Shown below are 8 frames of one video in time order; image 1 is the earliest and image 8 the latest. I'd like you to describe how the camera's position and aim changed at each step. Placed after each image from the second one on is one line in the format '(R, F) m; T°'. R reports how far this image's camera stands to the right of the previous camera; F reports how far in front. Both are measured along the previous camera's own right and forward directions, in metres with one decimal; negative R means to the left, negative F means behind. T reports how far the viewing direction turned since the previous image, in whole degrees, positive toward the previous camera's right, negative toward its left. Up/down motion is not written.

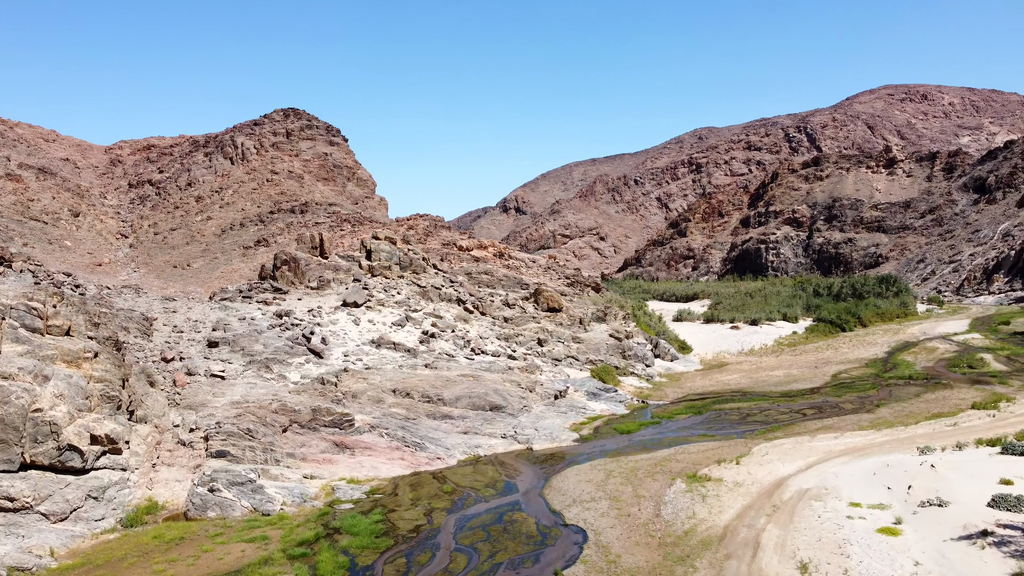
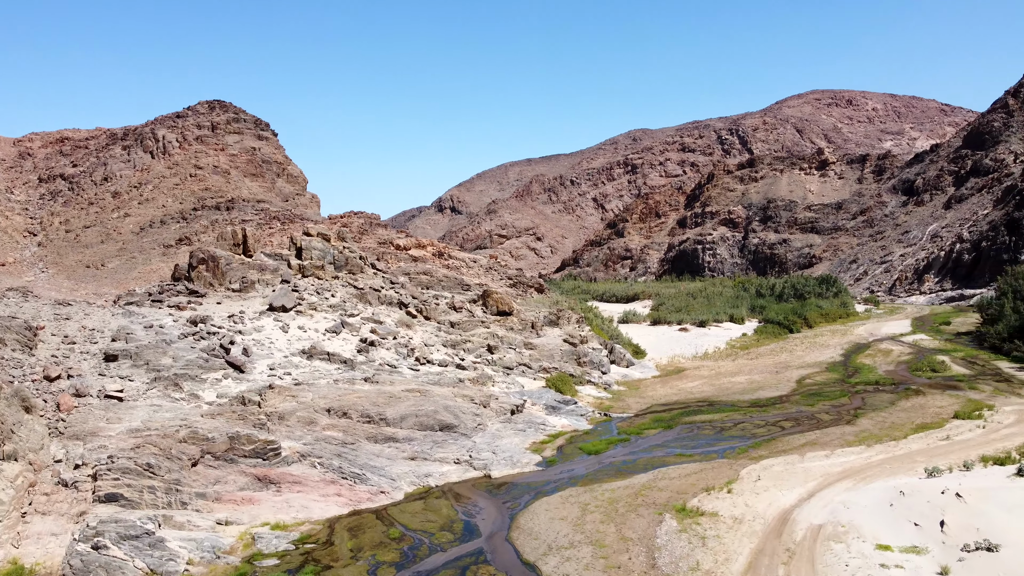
(-0.3, +1.7) m; +5°
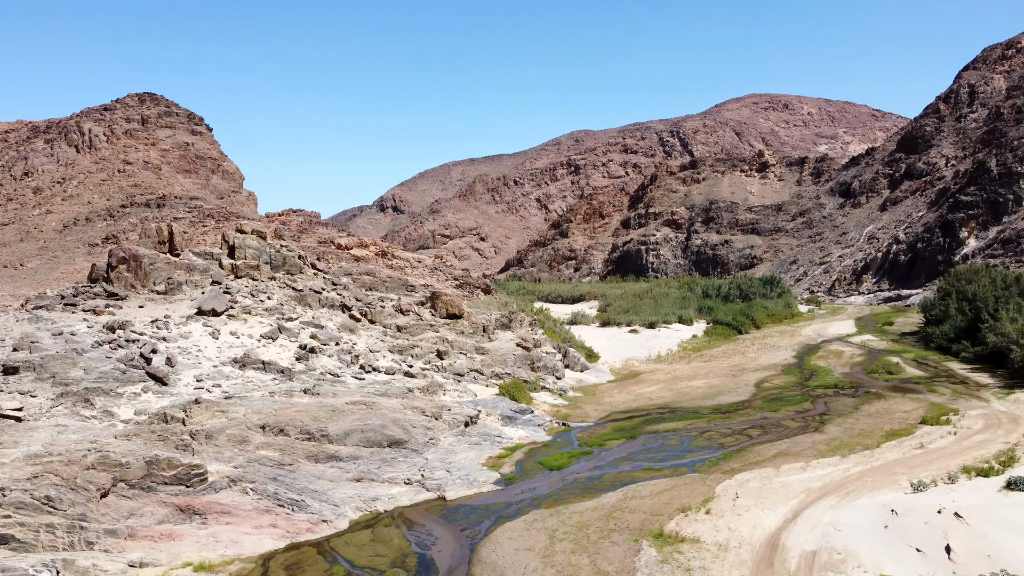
(-0.2, +1.0) m; +4°
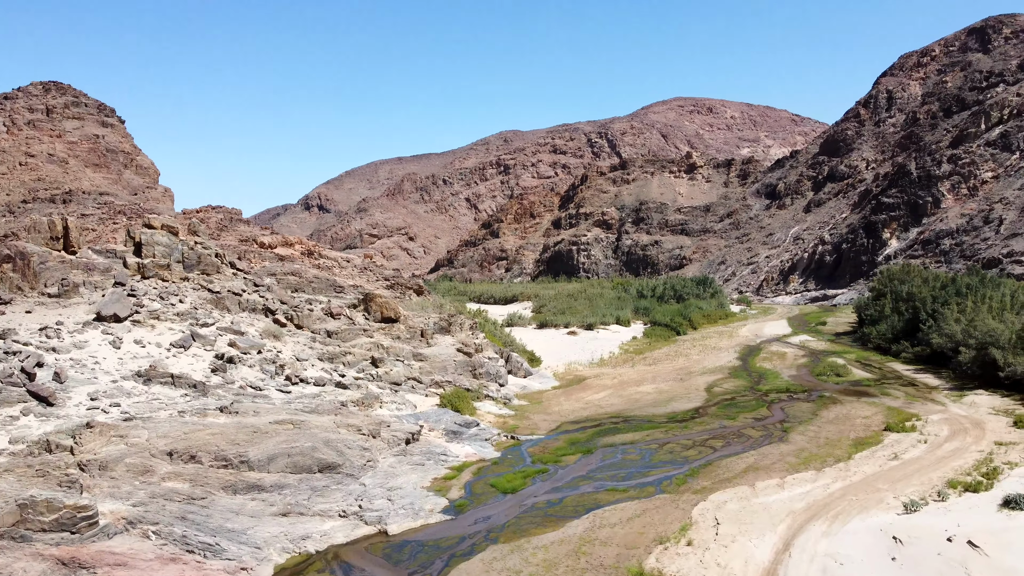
(-0.3, +1.3) m; +5°
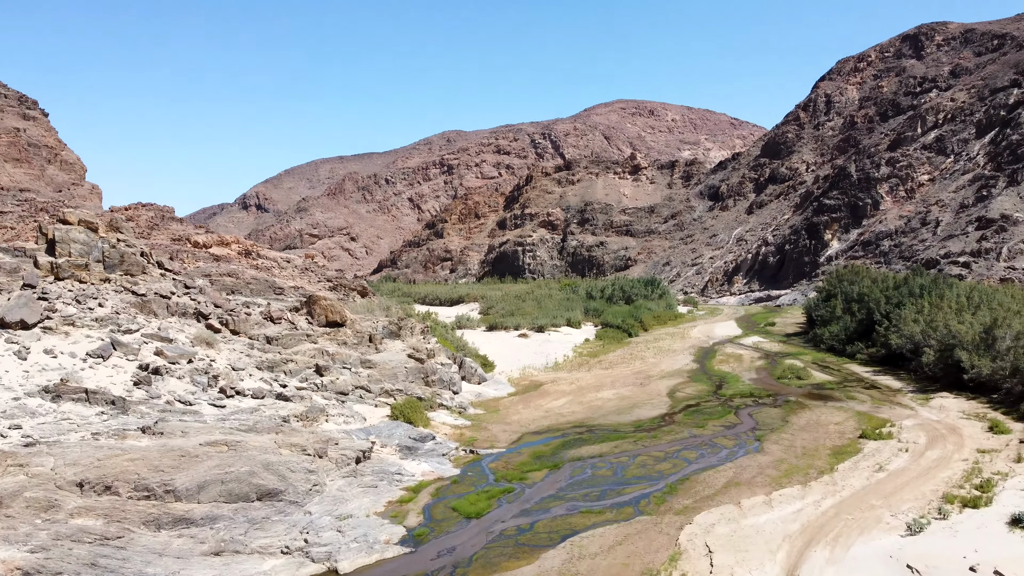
(-0.2, +1.0) m; +4°
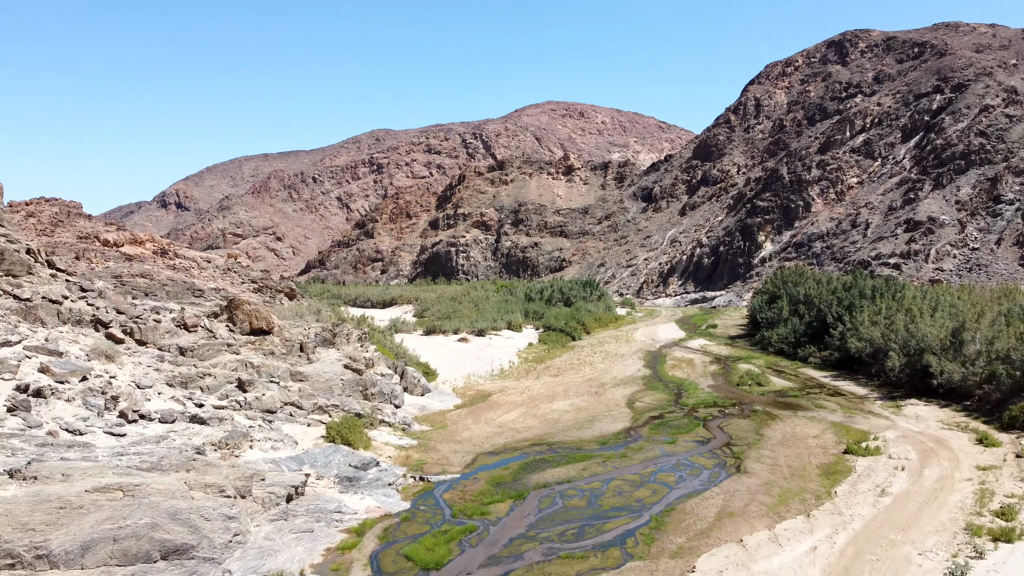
(-0.4, +1.6) m; +5°
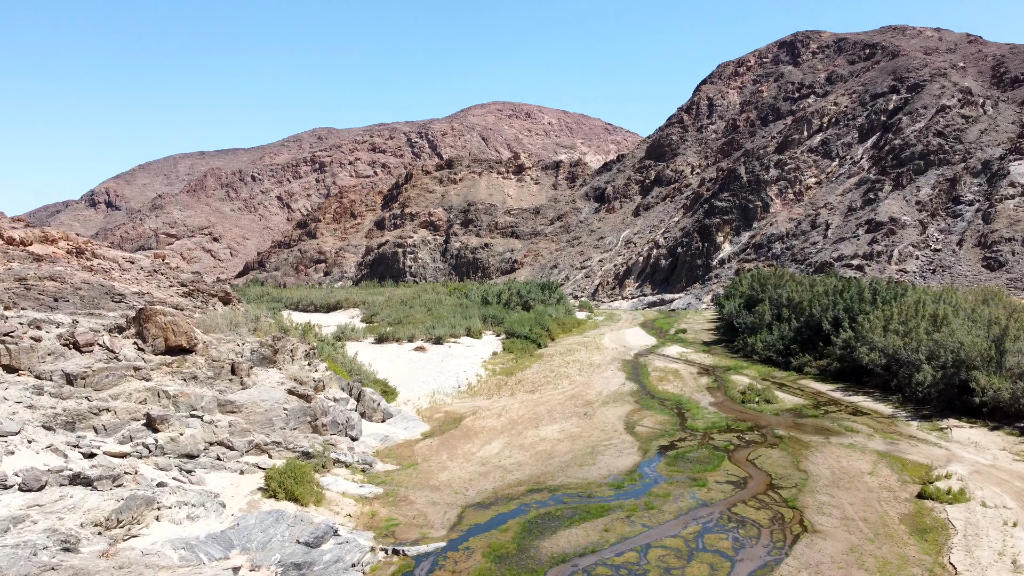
(-0.6, +2.8) m; +4°
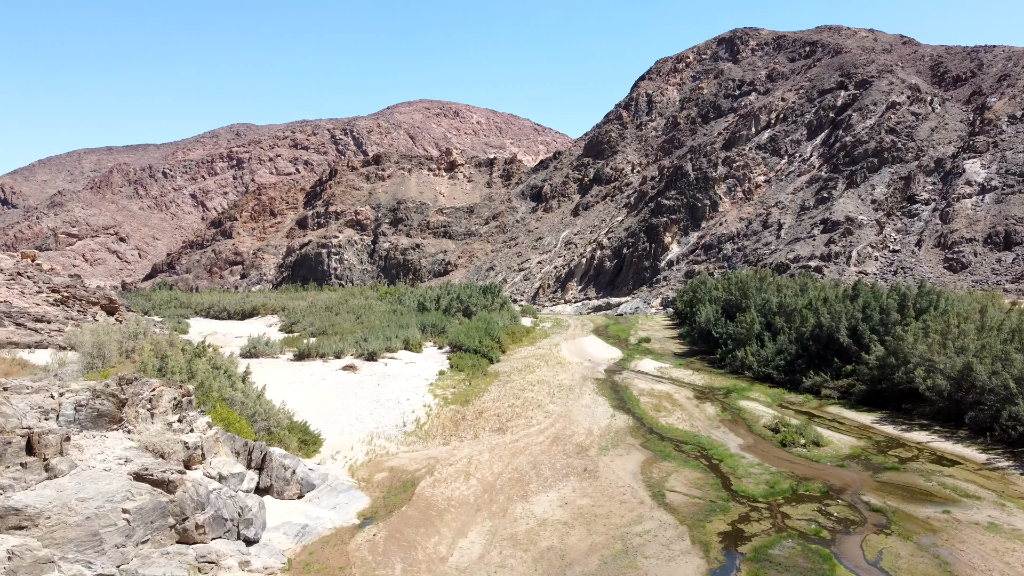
(-0.6, +4.6) m; +5°
